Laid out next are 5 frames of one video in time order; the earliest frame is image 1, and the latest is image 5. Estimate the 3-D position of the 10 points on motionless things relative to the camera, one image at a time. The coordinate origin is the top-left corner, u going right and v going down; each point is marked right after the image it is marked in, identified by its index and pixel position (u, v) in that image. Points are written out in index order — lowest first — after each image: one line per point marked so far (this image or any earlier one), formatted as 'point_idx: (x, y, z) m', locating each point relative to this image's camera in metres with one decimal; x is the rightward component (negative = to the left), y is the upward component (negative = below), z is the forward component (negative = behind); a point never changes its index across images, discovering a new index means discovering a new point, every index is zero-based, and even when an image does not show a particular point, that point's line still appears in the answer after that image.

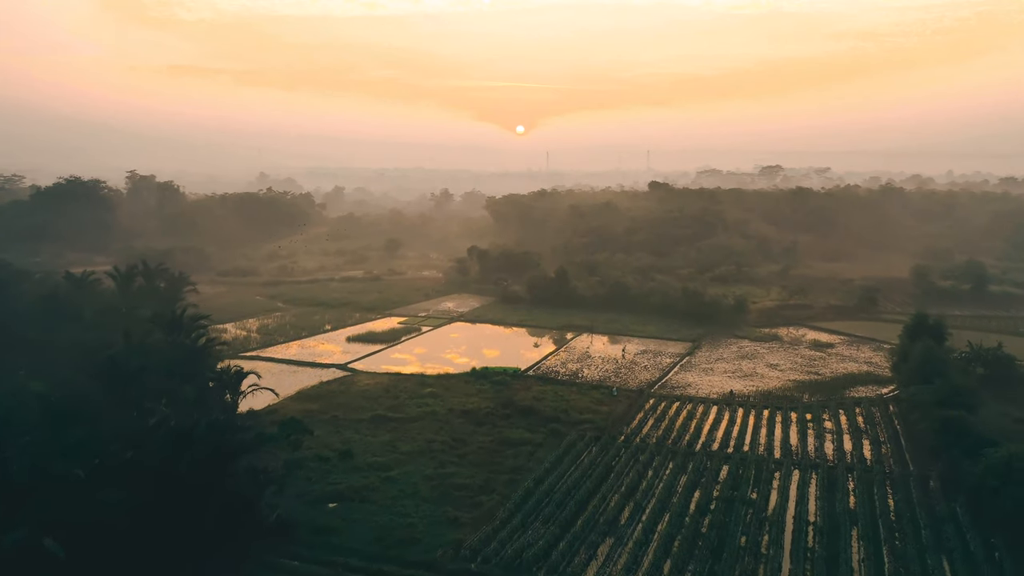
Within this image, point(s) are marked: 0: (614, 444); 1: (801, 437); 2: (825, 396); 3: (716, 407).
0: (+2.6, -4.0, +15.8) m
1: (+7.7, -4.0, +16.7) m
2: (+10.0, -3.5, +19.9) m
3: (+6.2, -3.6, +18.7) m
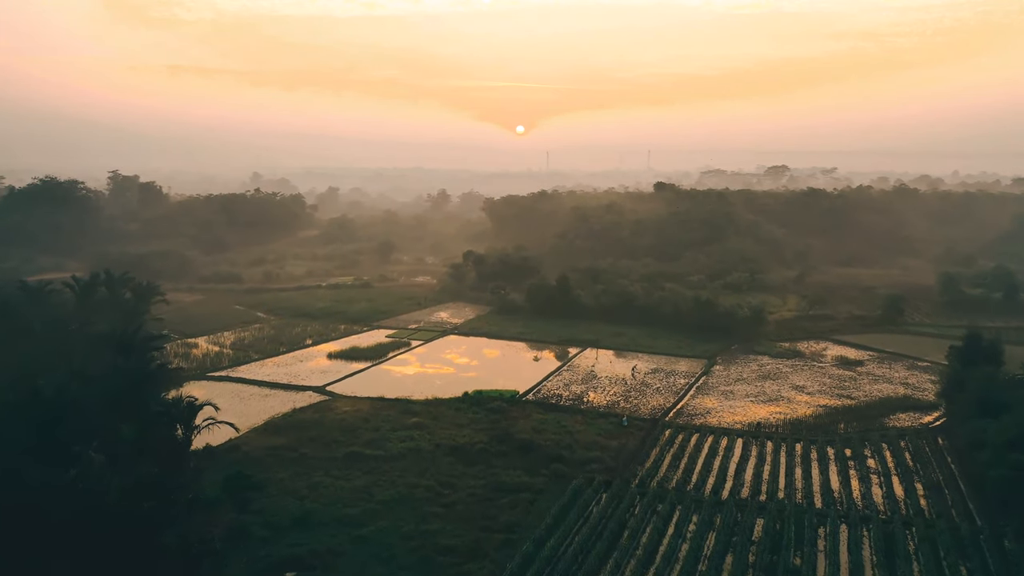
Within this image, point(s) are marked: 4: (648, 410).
0: (+2.5, -4.4, +13.5) m
1: (+7.7, -4.5, +14.4) m
2: (+9.9, -3.9, +17.6) m
3: (+6.1, -4.0, +16.4) m
4: (+4.0, -3.6, +18.4) m
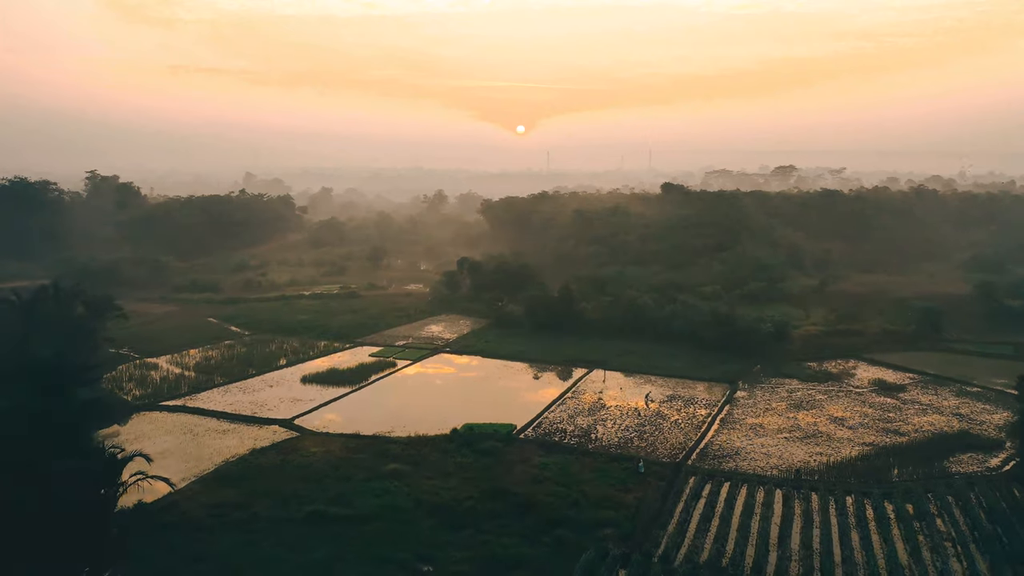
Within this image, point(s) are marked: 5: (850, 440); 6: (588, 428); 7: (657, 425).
0: (+2.4, -4.9, +10.9) m
1: (+7.6, -5.0, +11.7) m
2: (+9.8, -4.4, +14.9) m
3: (+6.0, -4.6, +13.8) m
4: (+3.9, -4.1, +15.8) m
5: (+9.1, -4.1, +16.7) m
6: (+2.1, -3.9, +17.1) m
7: (+4.1, -3.9, +17.5) m
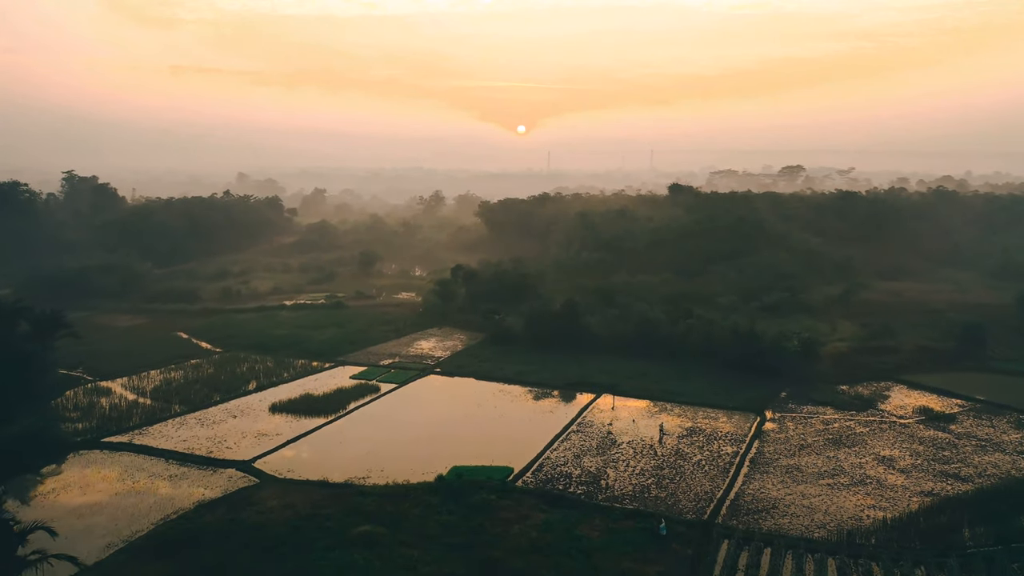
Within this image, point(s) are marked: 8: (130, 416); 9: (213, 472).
0: (+2.3, -5.4, +8.4) m
1: (+7.5, -5.5, +9.3) m
2: (+9.7, -4.9, +12.4) m
3: (+5.9, -5.0, +11.3) m
4: (+3.8, -4.6, +13.3) m
5: (+9.0, -4.6, +14.2) m
6: (+2.0, -4.4, +14.6) m
7: (+4.0, -4.3, +15.0) m
8: (-11.0, -3.6, +17.8) m
9: (-7.0, -4.3, +14.7) m
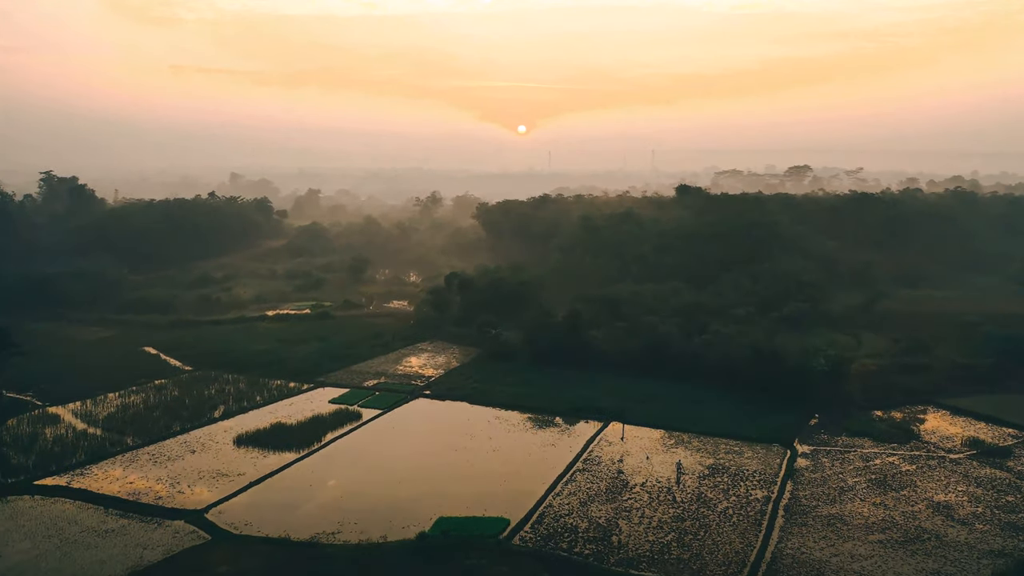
0: (+2.2, -5.8, +6.3) m
1: (+7.4, -5.9, +7.1) m
2: (+9.7, -5.3, +10.3) m
3: (+5.8, -5.5, +9.2) m
4: (+3.8, -5.0, +11.2) m
5: (+8.9, -5.0, +12.1) m
6: (+1.9, -4.8, +12.5) m
7: (+3.9, -4.8, +12.9) m
8: (-11.1, -4.1, +15.7) m
9: (-7.1, -4.8, +12.5) m
